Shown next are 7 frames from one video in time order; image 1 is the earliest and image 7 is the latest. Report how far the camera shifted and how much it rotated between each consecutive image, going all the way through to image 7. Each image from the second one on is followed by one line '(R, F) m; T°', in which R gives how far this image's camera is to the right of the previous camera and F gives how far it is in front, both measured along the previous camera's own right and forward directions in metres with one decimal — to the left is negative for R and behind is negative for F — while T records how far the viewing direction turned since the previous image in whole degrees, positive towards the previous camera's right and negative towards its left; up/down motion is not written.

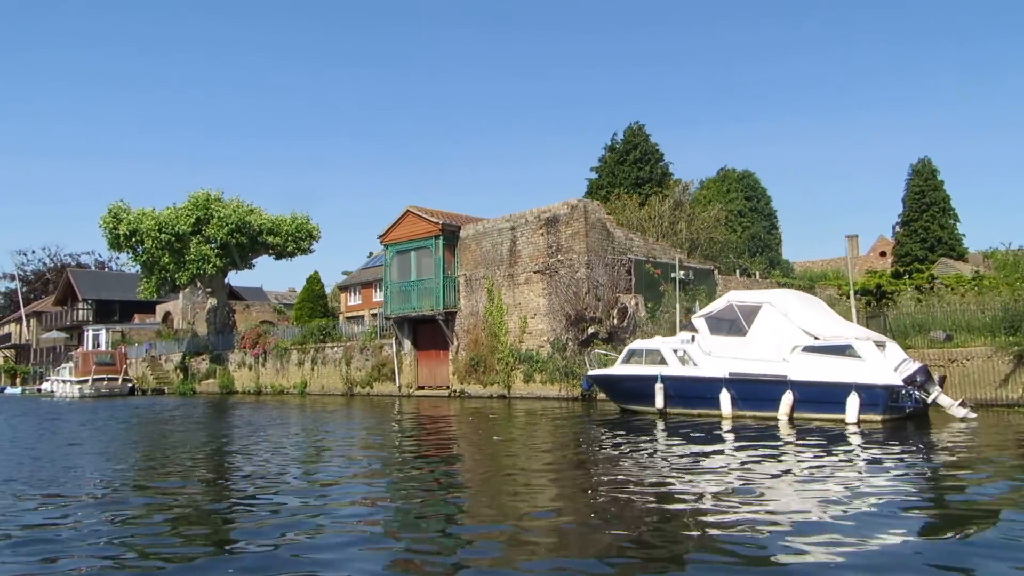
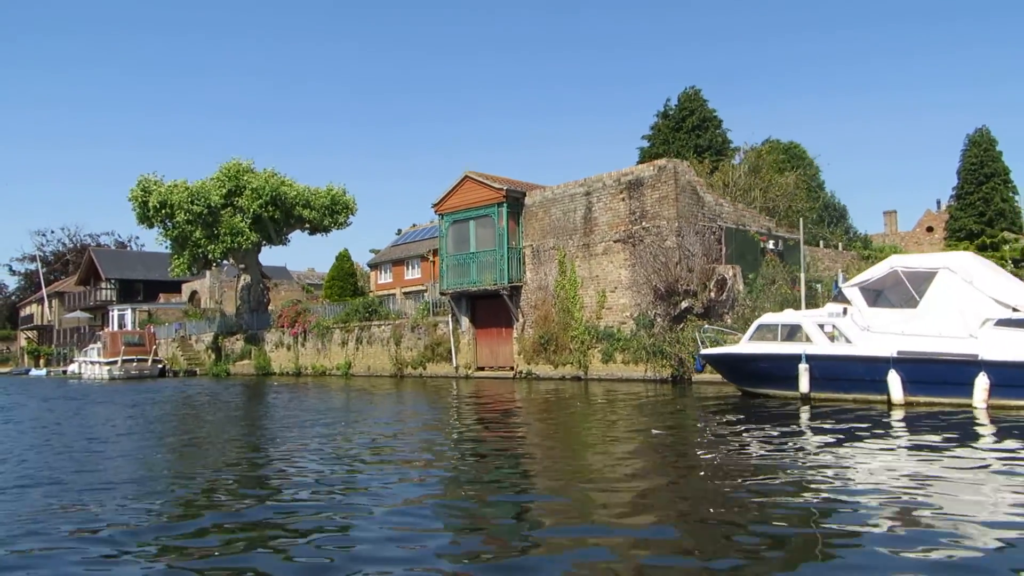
(-2.1, +2.5) m; -1°
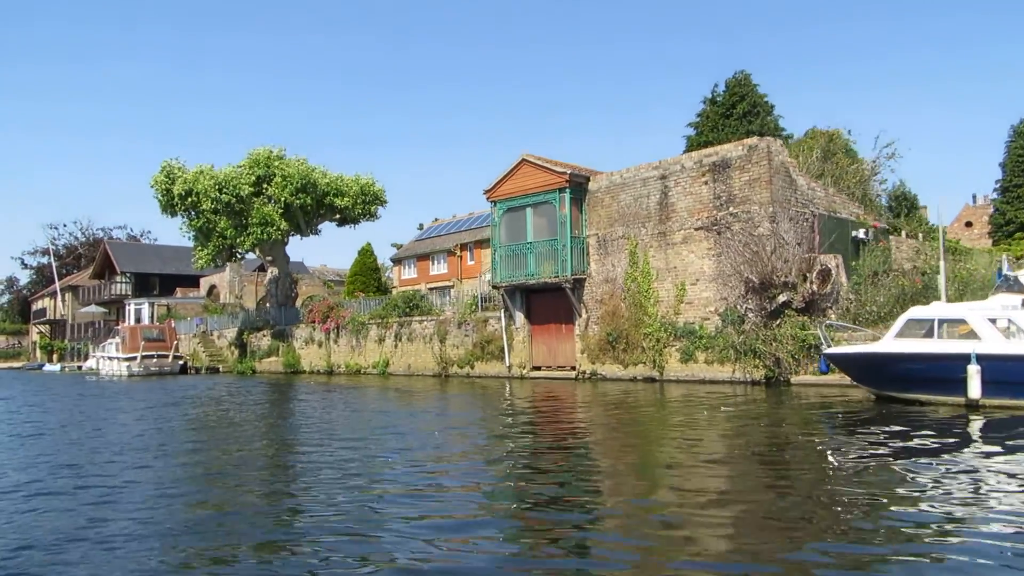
(-1.9, +2.2) m; 0°
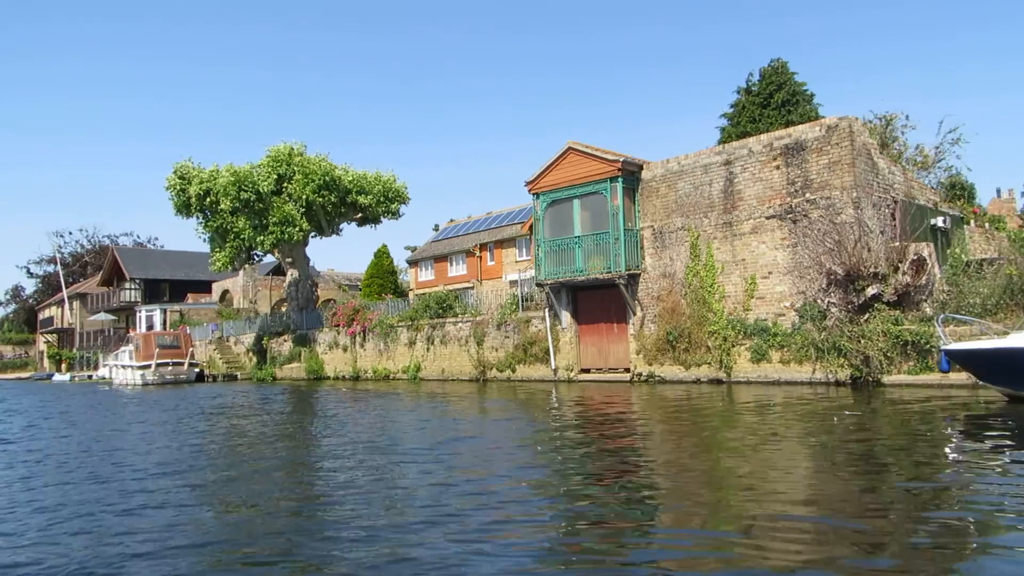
(-1.5, +1.7) m; 0°
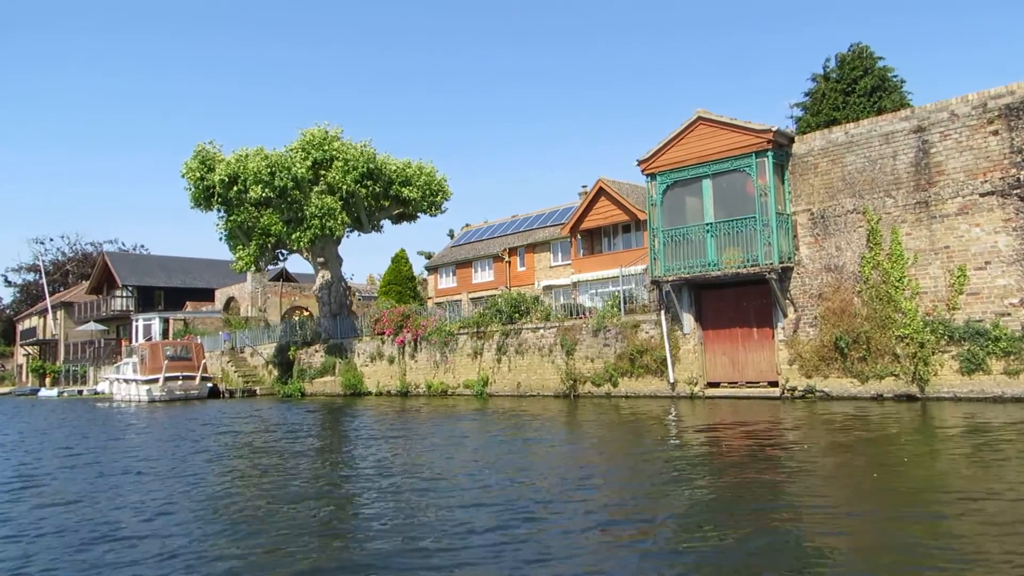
(-3.8, +4.4) m; +2°
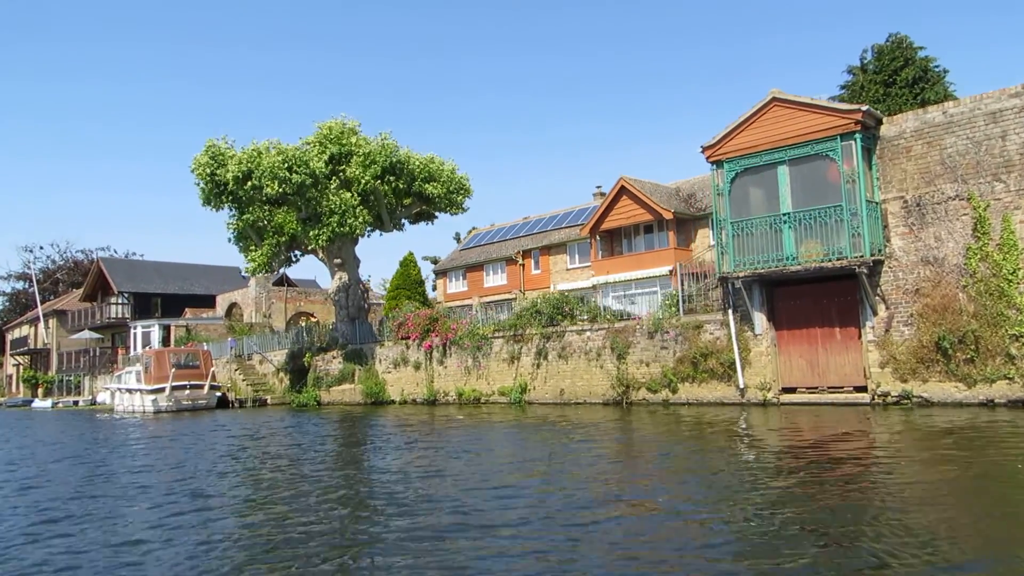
(-1.8, +1.9) m; +1°
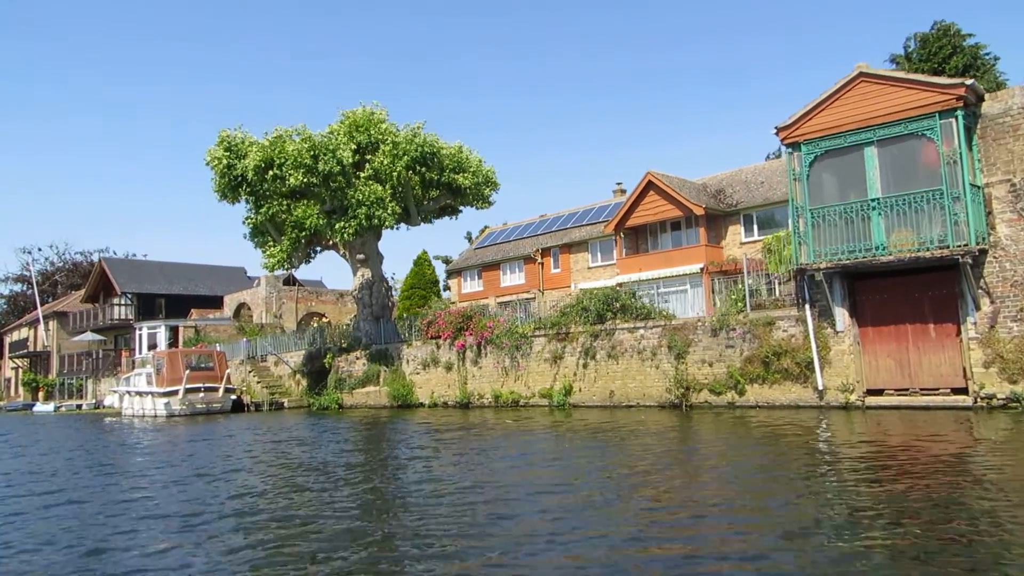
(-1.5, +1.7) m; 0°
